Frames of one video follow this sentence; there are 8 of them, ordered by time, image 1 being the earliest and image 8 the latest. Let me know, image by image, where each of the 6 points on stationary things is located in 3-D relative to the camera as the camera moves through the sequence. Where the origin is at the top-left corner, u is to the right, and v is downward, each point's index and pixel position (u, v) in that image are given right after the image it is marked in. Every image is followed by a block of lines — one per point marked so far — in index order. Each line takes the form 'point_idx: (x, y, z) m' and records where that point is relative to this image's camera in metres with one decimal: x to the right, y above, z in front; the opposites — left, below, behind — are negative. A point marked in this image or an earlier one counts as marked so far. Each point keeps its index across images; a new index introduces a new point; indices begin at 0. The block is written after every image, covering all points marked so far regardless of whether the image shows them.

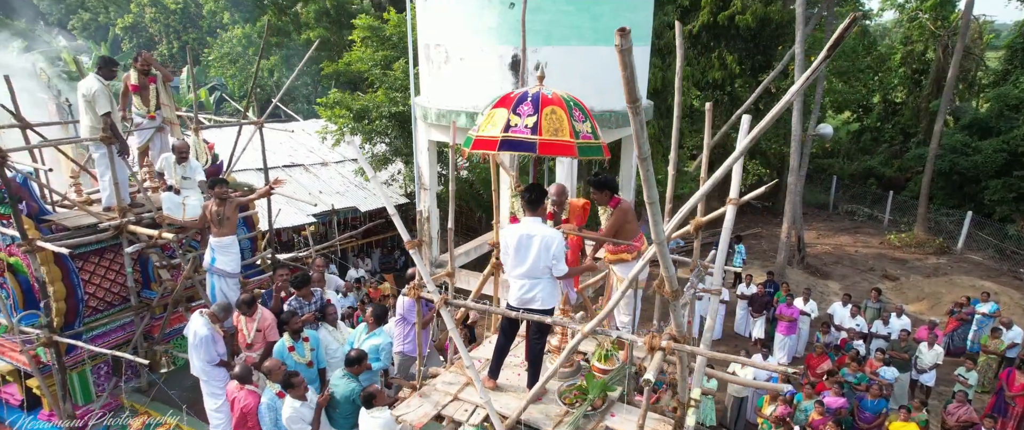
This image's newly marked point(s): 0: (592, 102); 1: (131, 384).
0: (+1.2, +1.7, +8.6) m
1: (-3.8, -1.7, +6.1) m
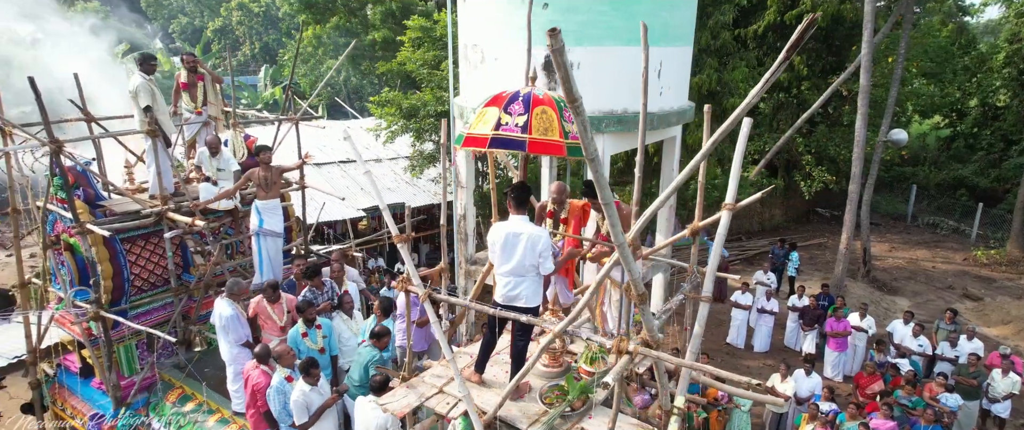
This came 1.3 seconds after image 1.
0: (+1.7, +1.6, +8.5) m
1: (-3.8, -1.6, +6.6) m
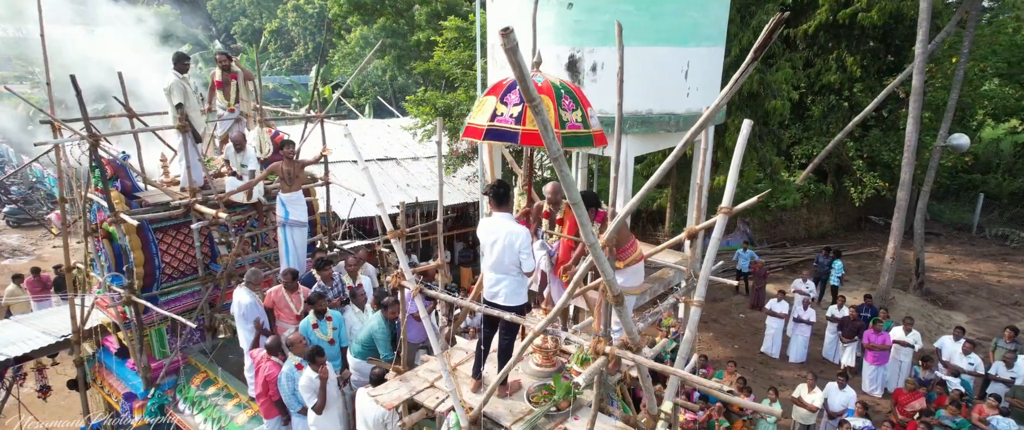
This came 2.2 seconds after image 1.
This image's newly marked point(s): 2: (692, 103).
0: (+2.0, +1.6, +8.4) m
1: (-3.7, -1.5, +6.9) m
2: (+2.6, +1.6, +8.6) m
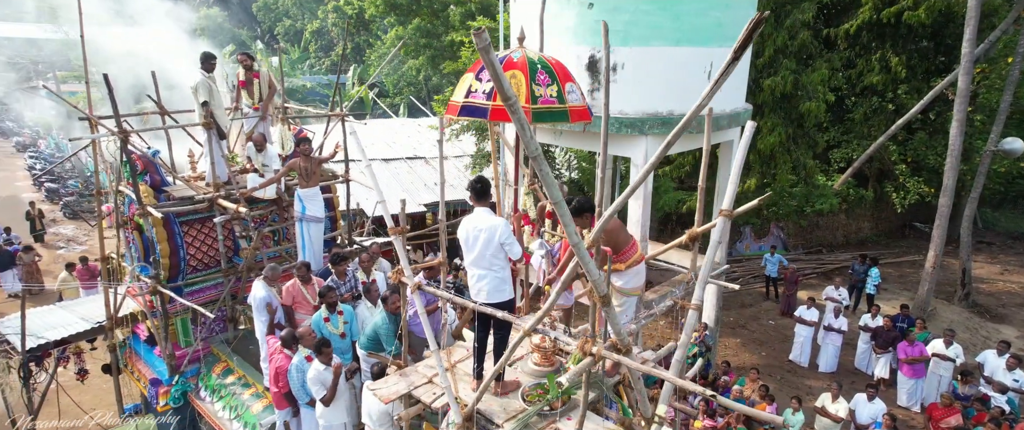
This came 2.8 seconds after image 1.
0: (+2.2, +1.6, +8.3) m
1: (-3.5, -1.5, +7.2) m
2: (+2.9, +1.6, +8.5) m
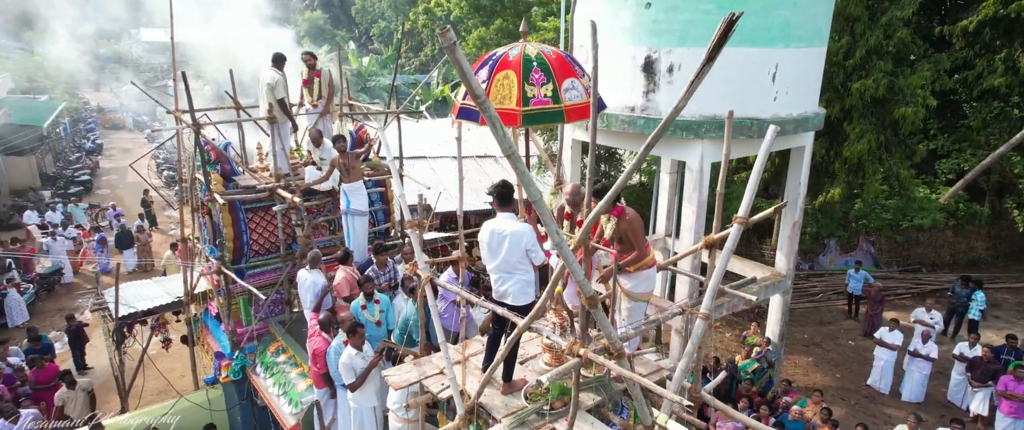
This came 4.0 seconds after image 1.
0: (+2.9, +1.5, +7.9) m
1: (-3.1, -1.3, +7.7) m
2: (+3.6, +1.4, +8.0) m
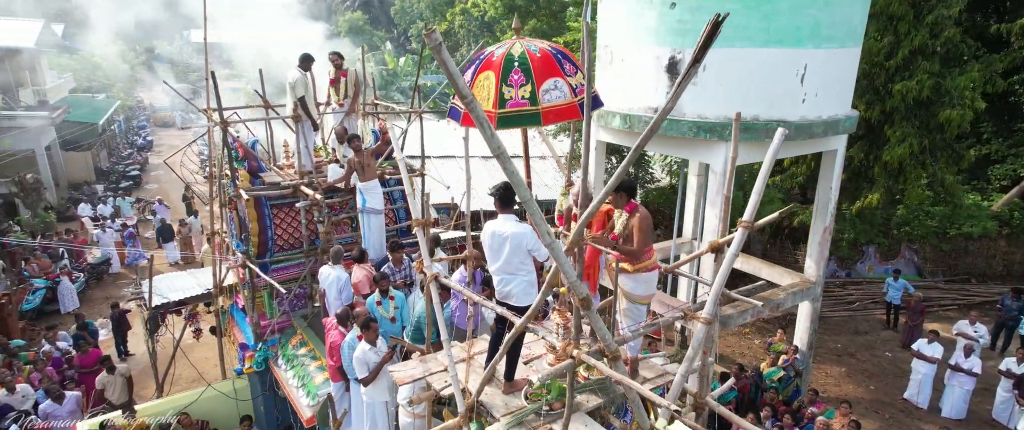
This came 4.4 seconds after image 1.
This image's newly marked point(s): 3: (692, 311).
0: (+3.2, +1.4, +7.7) m
1: (-2.8, -1.3, +7.9) m
2: (+3.9, +1.4, +7.8) m
3: (+1.4, -0.7, +4.4) m
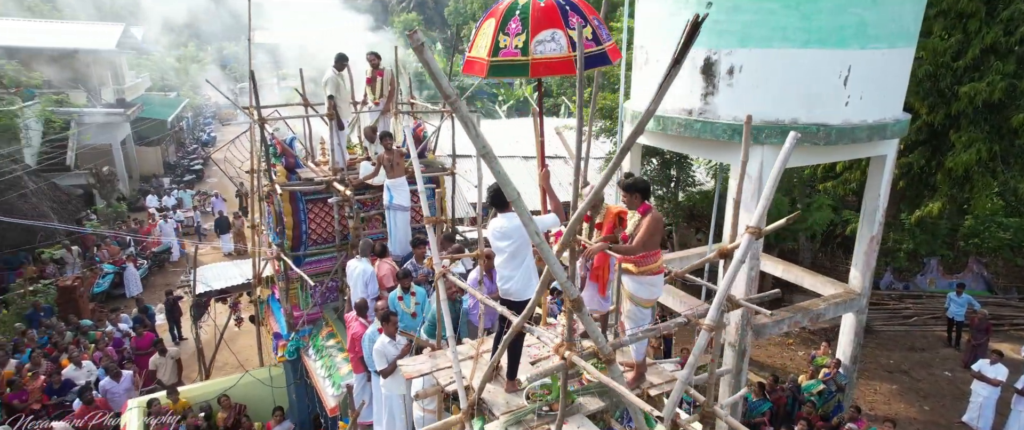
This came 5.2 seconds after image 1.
0: (+3.6, +1.3, +7.4) m
1: (-2.5, -1.2, +8.2) m
2: (+4.3, +1.3, +7.4) m
3: (+1.4, -0.8, +4.3) m
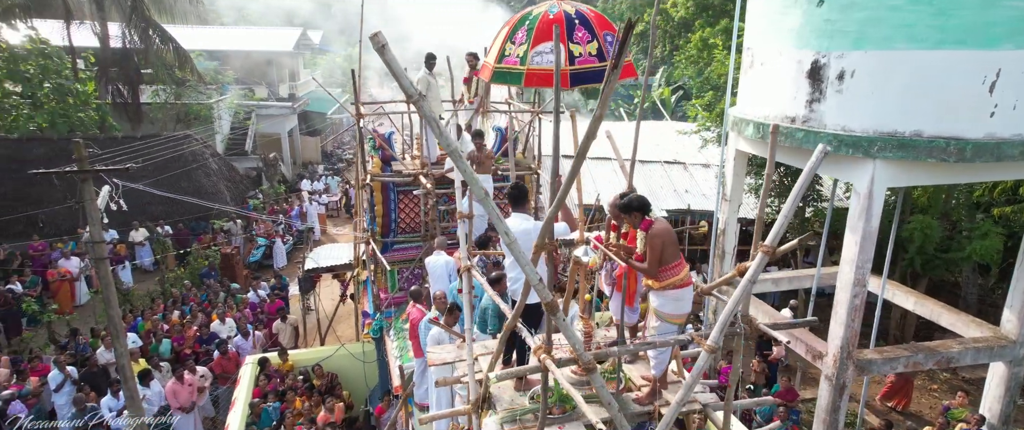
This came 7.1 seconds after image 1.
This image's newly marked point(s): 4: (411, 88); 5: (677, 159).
0: (+4.4, +1.0, +6.3) m
1: (-1.4, -1.1, +8.7) m
2: (+5.1, +1.0, +6.2) m
3: (+1.4, -0.8, +3.9) m
4: (-0.6, +0.6, +3.0) m
5: (+4.4, +1.4, +14.9) m
